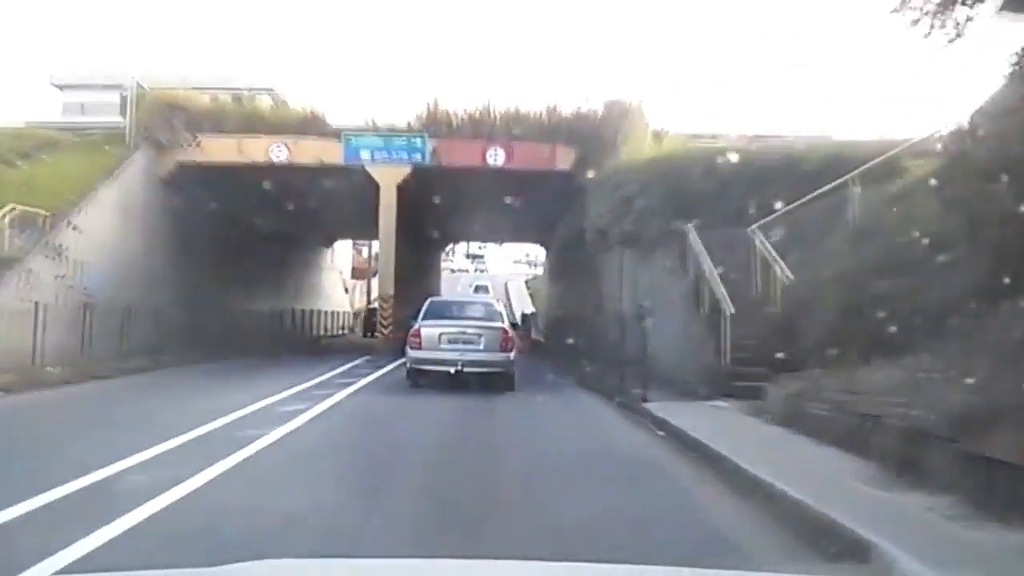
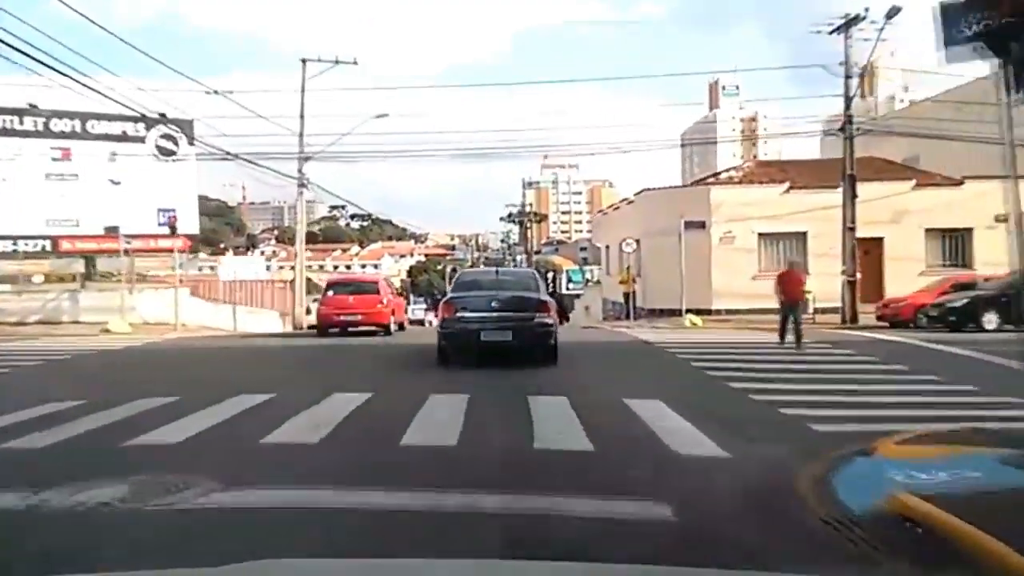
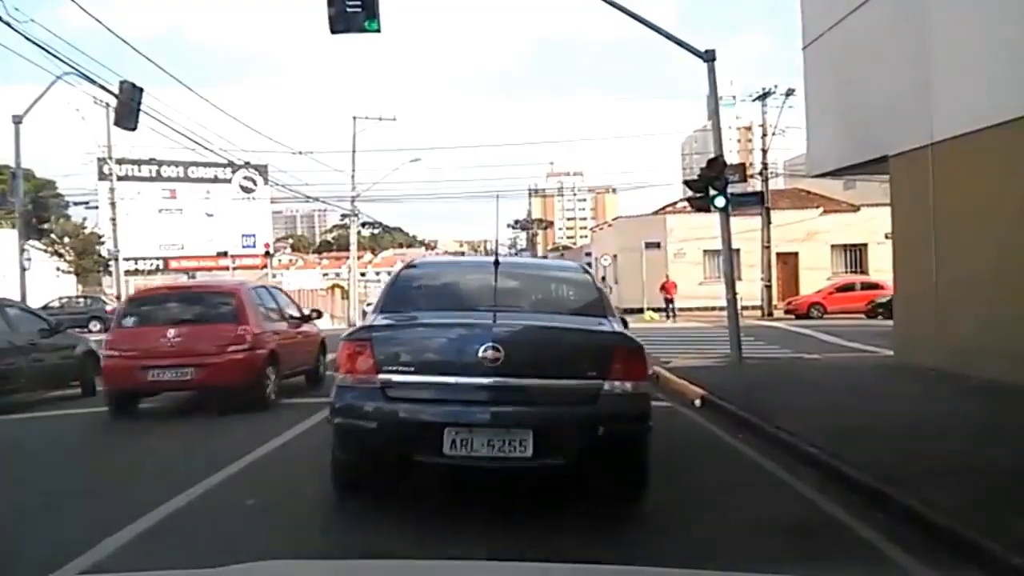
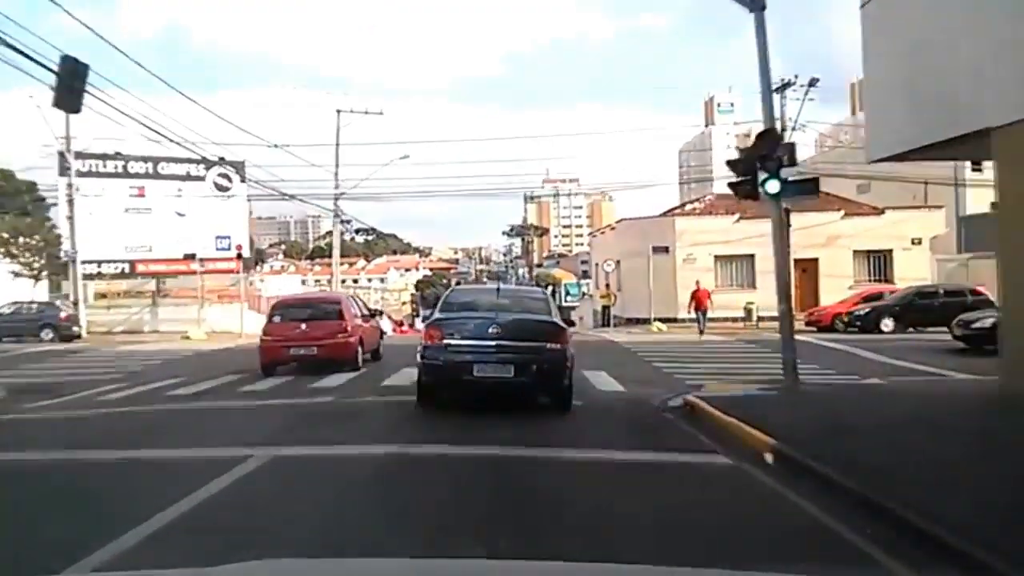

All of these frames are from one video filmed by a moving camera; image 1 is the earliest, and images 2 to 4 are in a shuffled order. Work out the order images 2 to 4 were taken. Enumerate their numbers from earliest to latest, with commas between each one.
3, 4, 2
